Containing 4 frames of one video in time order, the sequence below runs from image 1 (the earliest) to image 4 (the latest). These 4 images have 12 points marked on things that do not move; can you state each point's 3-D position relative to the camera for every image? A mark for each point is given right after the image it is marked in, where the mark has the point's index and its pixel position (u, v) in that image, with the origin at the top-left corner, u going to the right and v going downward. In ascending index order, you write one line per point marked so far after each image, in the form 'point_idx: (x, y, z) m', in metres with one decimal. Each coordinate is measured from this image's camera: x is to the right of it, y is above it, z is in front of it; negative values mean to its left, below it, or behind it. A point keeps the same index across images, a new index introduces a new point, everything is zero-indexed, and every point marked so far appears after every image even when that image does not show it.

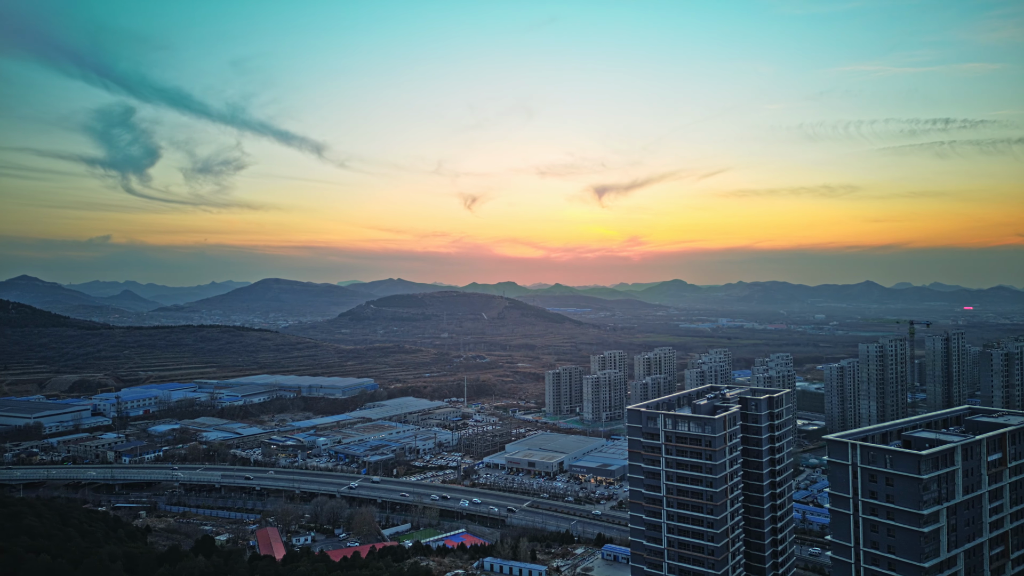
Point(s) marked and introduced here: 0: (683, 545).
0: (+4.2, -6.2, +14.4) m
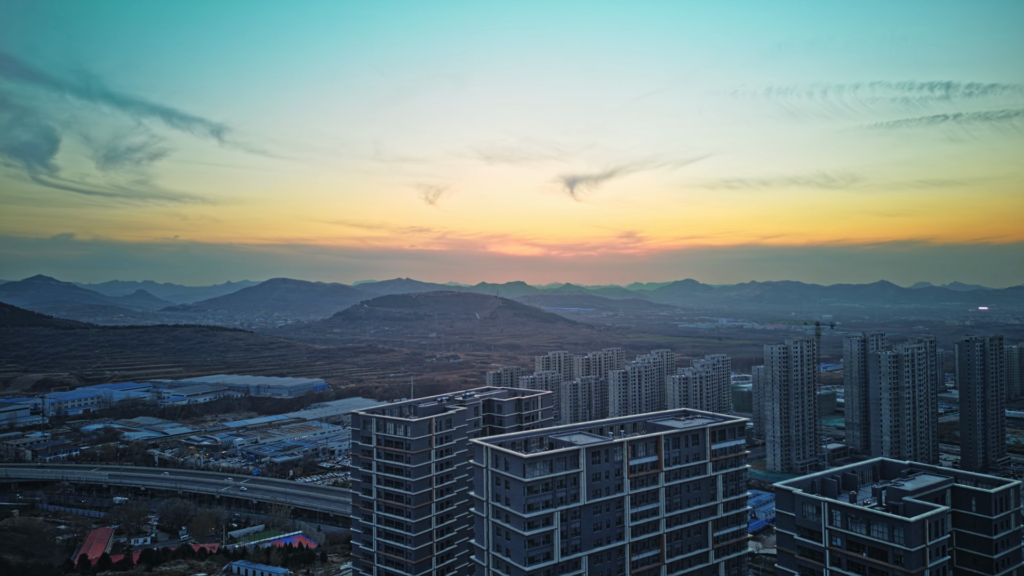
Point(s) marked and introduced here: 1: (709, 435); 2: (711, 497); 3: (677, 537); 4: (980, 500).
0: (-3.0, -6.2, +14.4) m
1: (+4.4, -3.2, +13.3) m
2: (+4.4, -4.6, +13.3) m
3: (+3.5, -5.3, +12.7) m
4: (+7.8, -3.5, +10.0) m
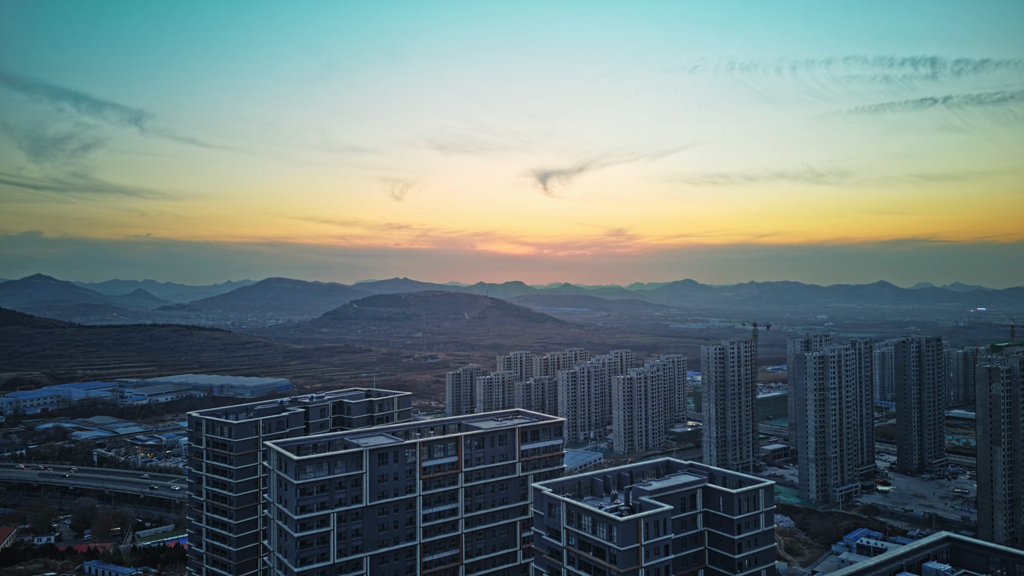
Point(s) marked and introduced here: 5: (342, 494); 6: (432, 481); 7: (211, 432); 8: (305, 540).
0: (-7.2, -6.3, +14.5) m
1: (+0.2, -3.3, +13.5) m
2: (+0.2, -4.7, +13.4) m
3: (-0.7, -5.3, +12.8) m
4: (+3.6, -3.6, +10.2) m
5: (-3.2, -3.9, +11.4) m
6: (-1.6, -4.0, +12.3) m
7: (-7.3, -3.5, +14.7) m
8: (-3.8, -4.6, +11.0) m
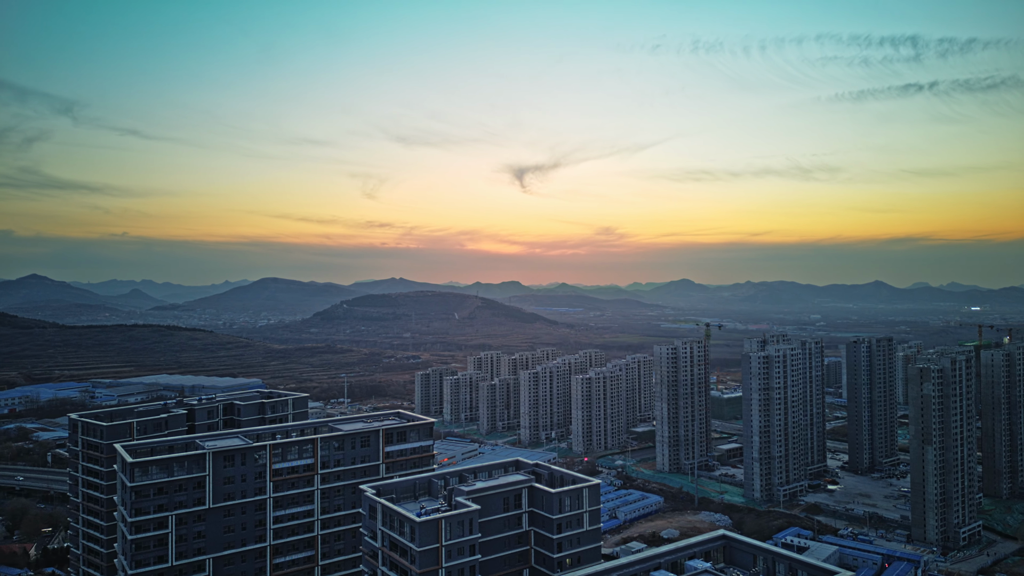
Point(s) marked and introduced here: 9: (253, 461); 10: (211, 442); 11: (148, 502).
0: (-10.2, -6.3, +14.6) m
1: (-2.9, -3.4, +13.6) m
2: (-2.9, -4.7, +13.5) m
3: (-3.8, -5.4, +12.9) m
4: (+0.6, -3.7, +10.3) m
5: (-6.3, -4.0, +11.5) m
6: (-4.7, -4.0, +12.4) m
7: (-10.4, -3.6, +14.7) m
8: (-6.8, -4.7, +11.1) m
9: (-5.2, -3.5, +12.2) m
10: (-6.1, -3.2, +12.4) m
11: (-6.7, -4.0, +11.2) m
